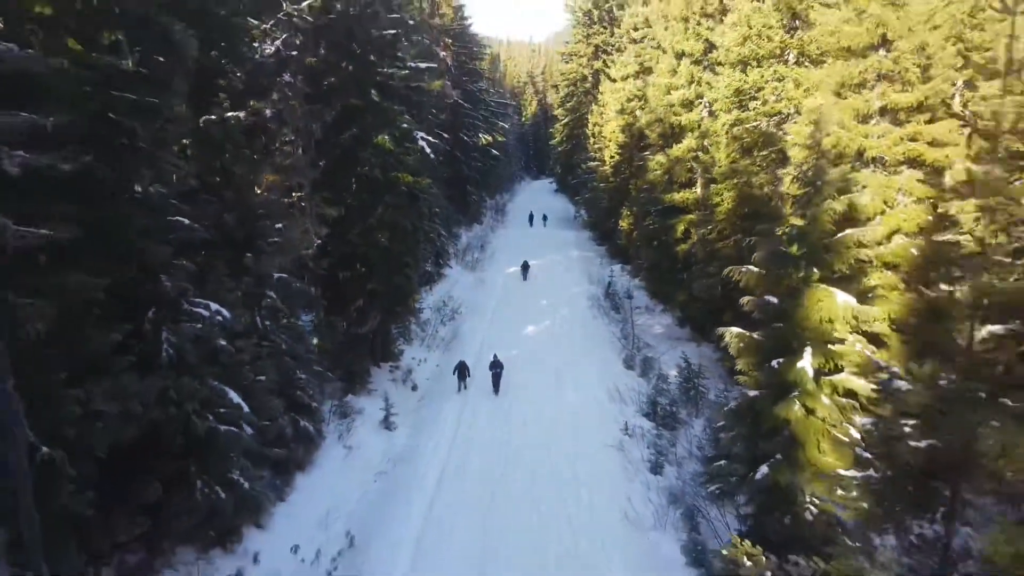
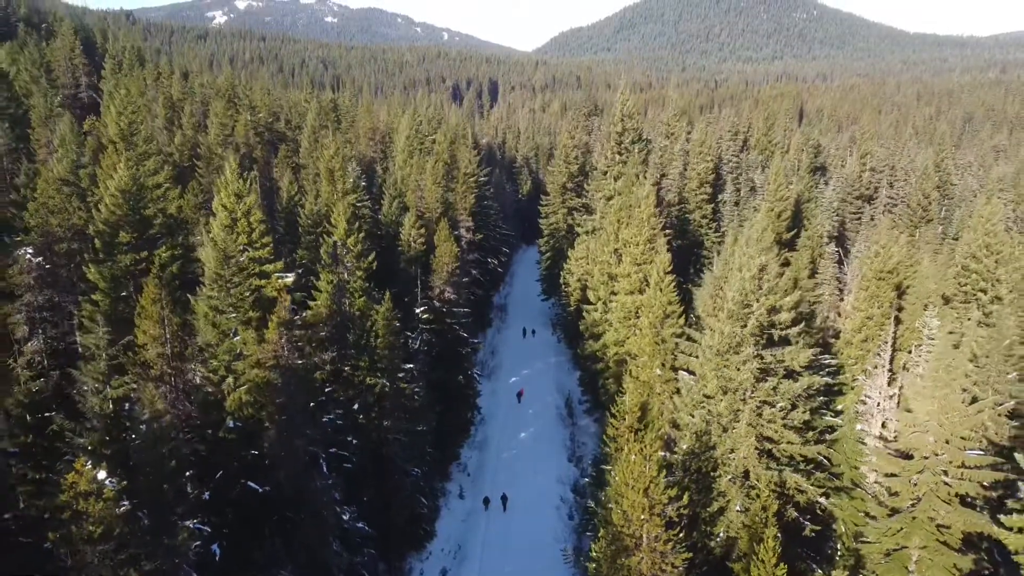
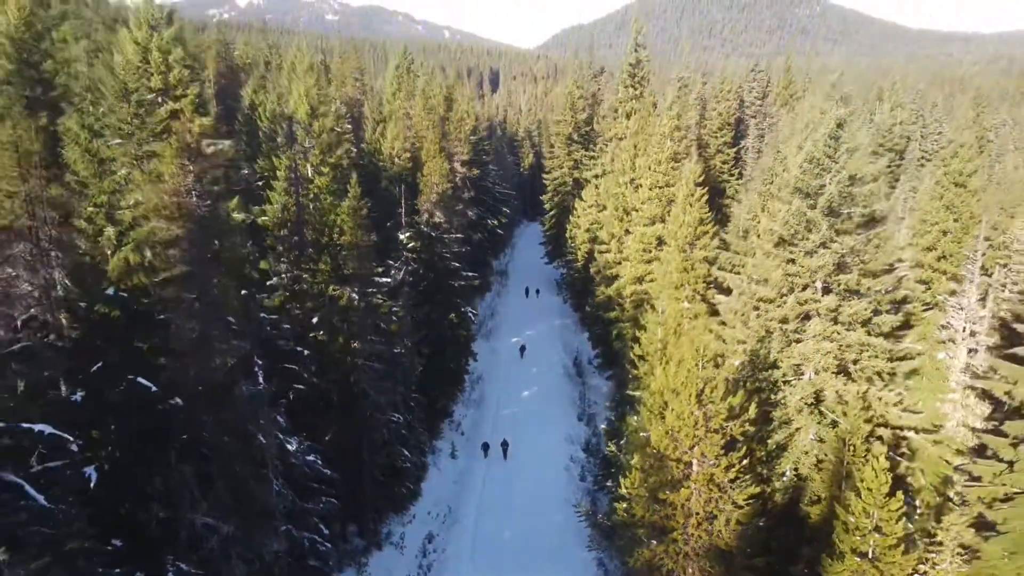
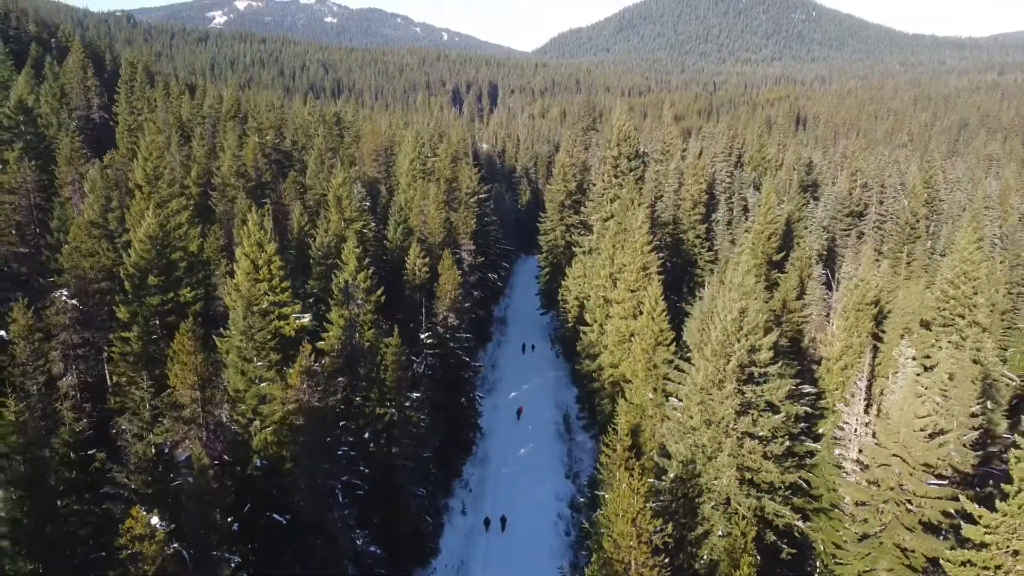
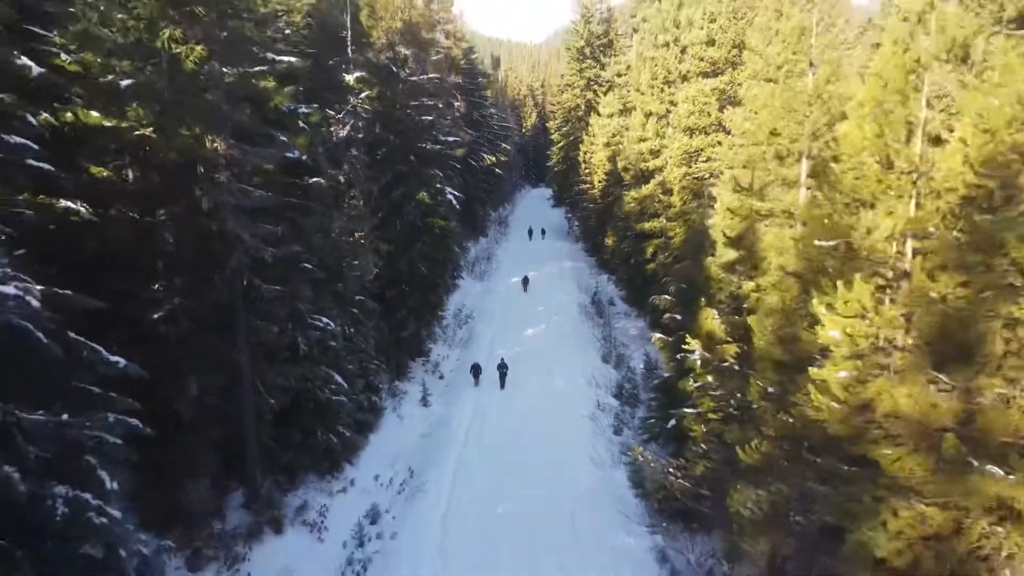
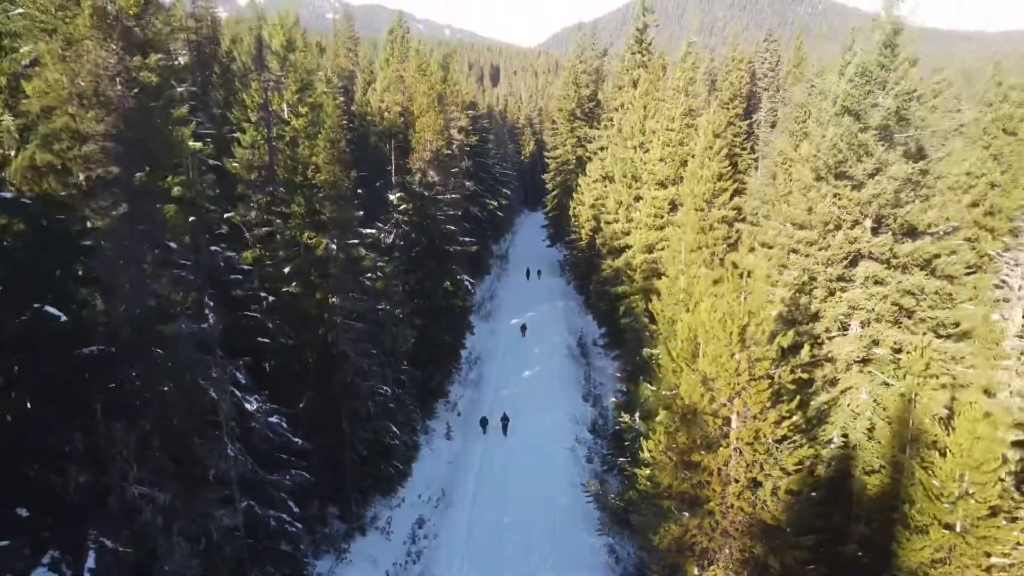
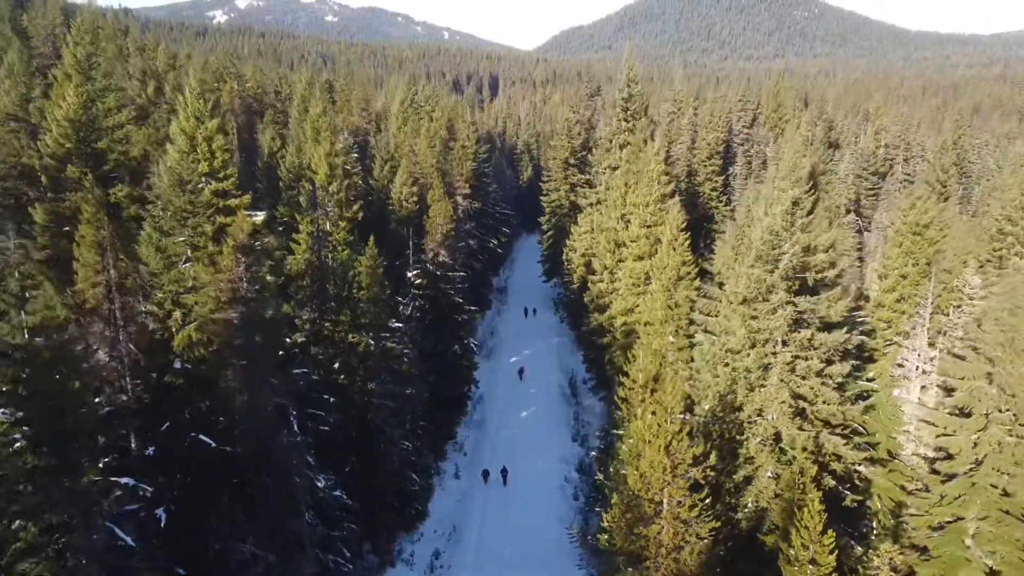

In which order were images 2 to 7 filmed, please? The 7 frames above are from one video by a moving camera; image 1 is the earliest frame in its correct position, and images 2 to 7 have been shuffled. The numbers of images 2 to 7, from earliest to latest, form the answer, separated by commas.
5, 6, 3, 7, 2, 4
